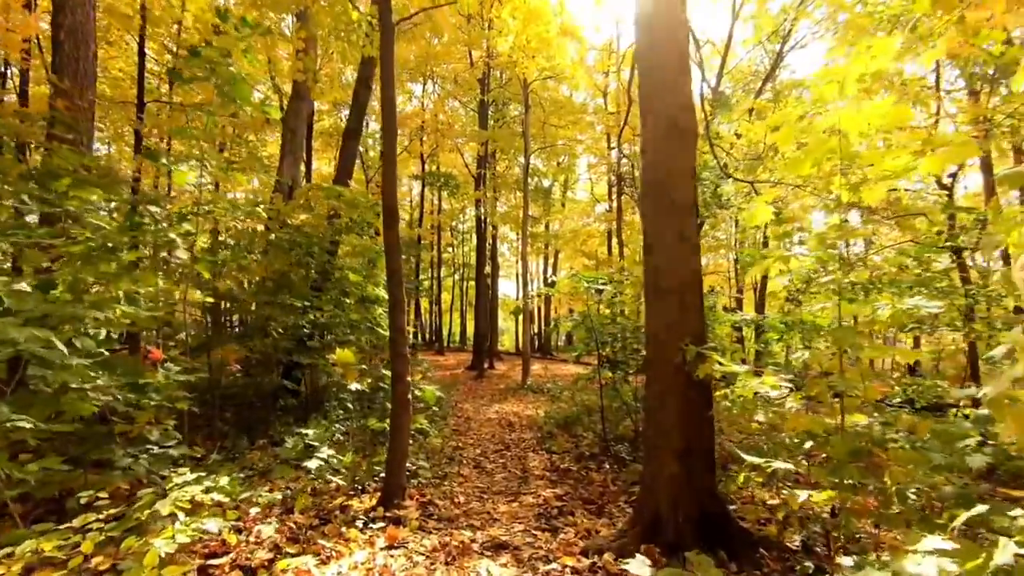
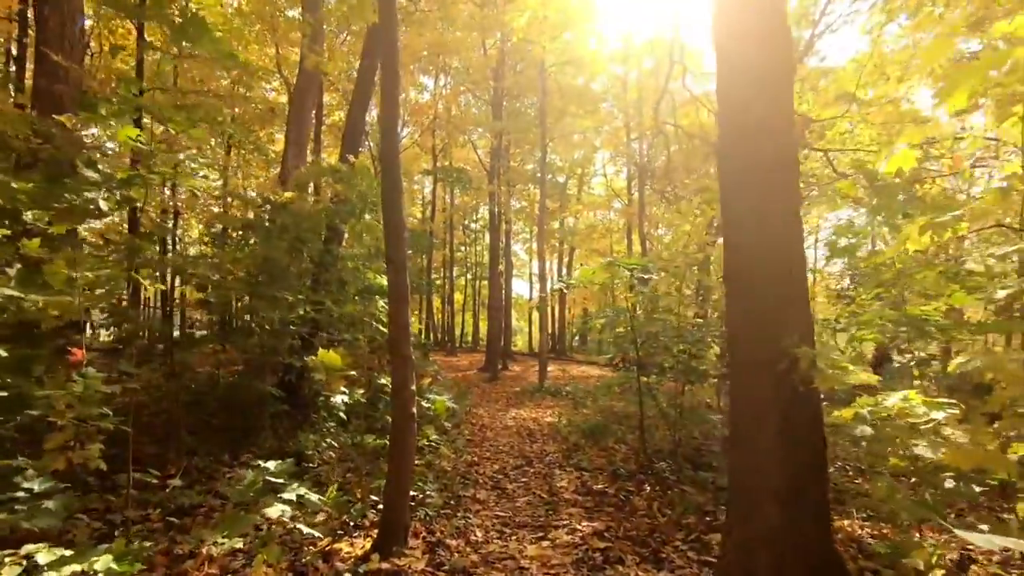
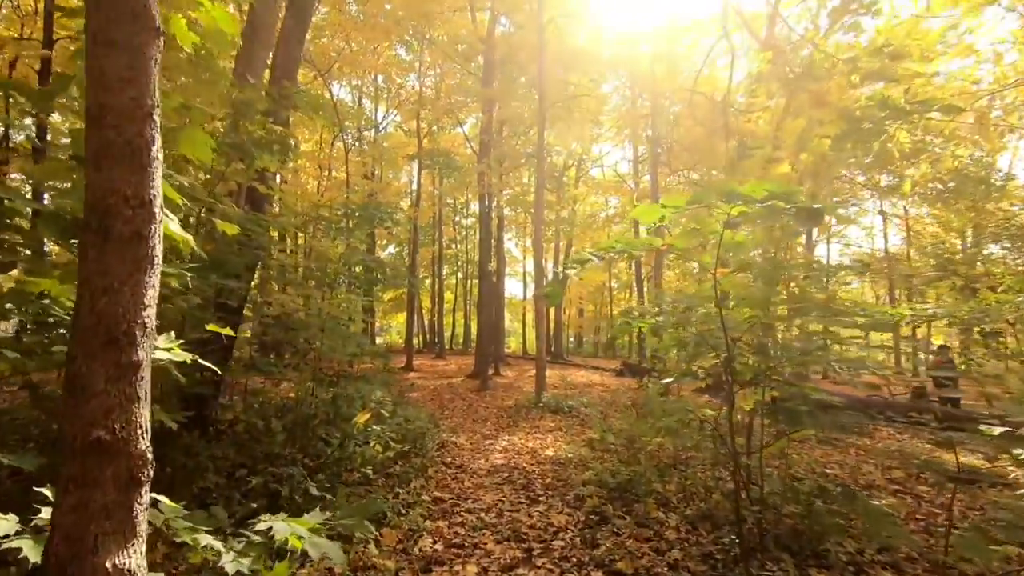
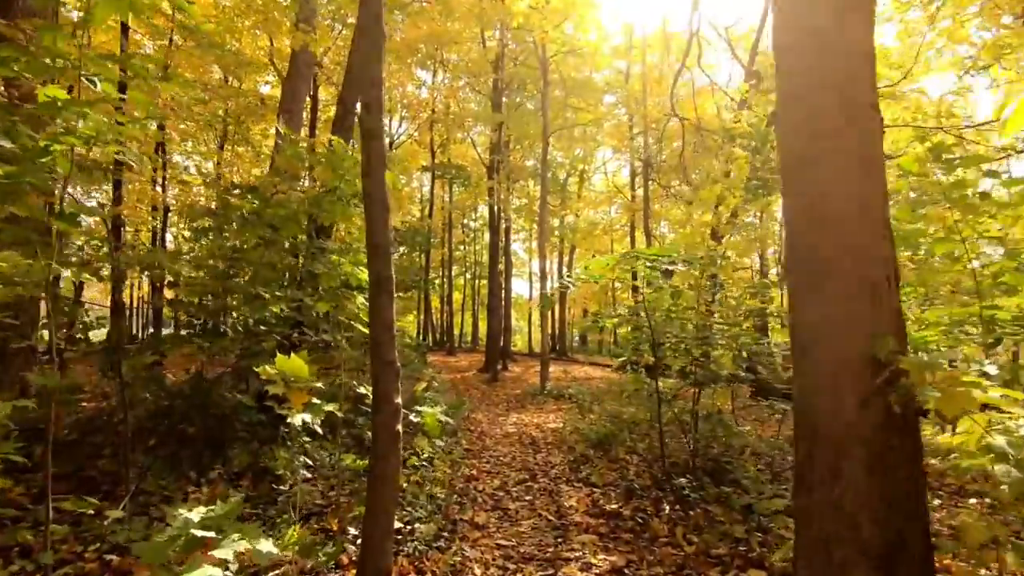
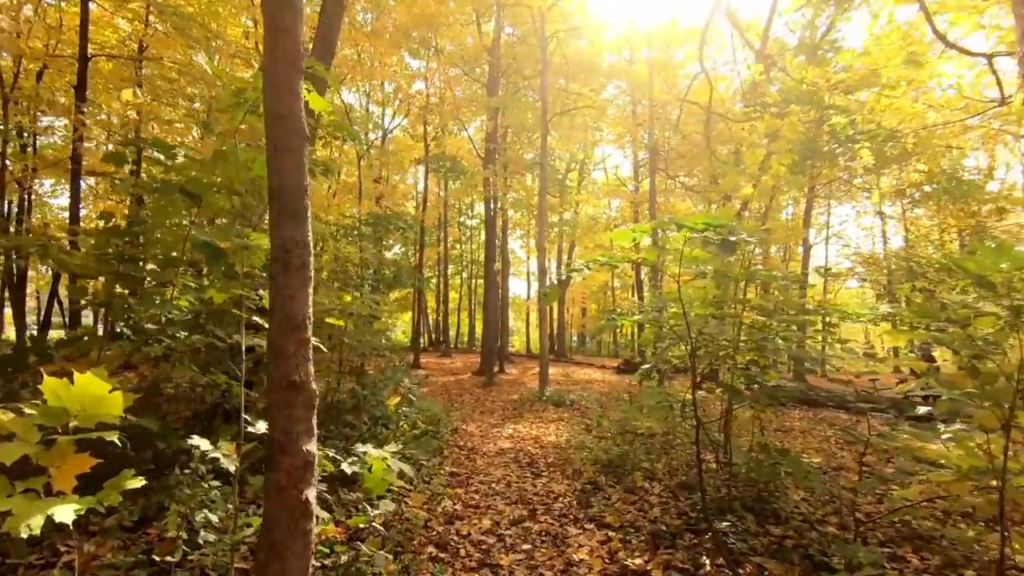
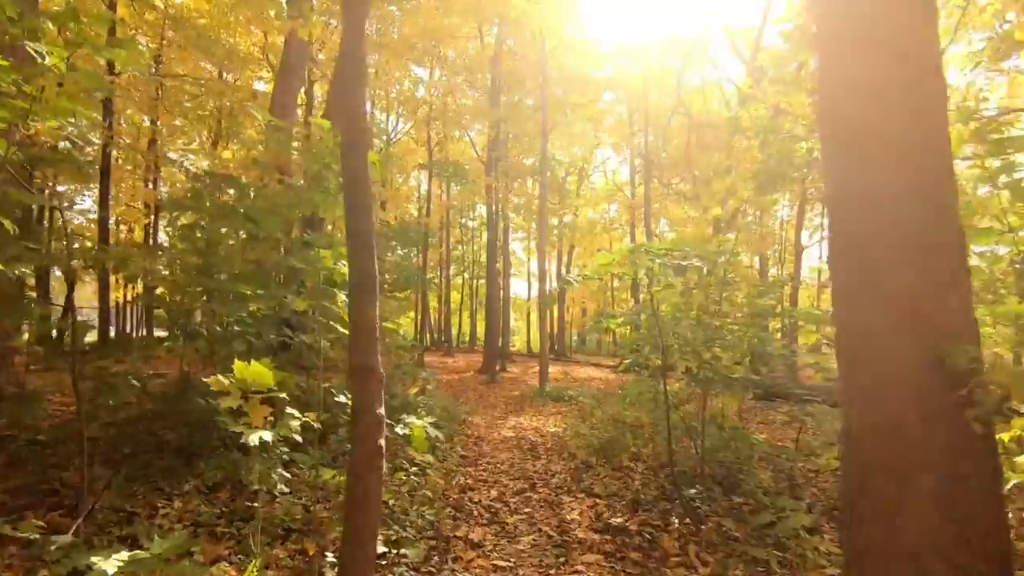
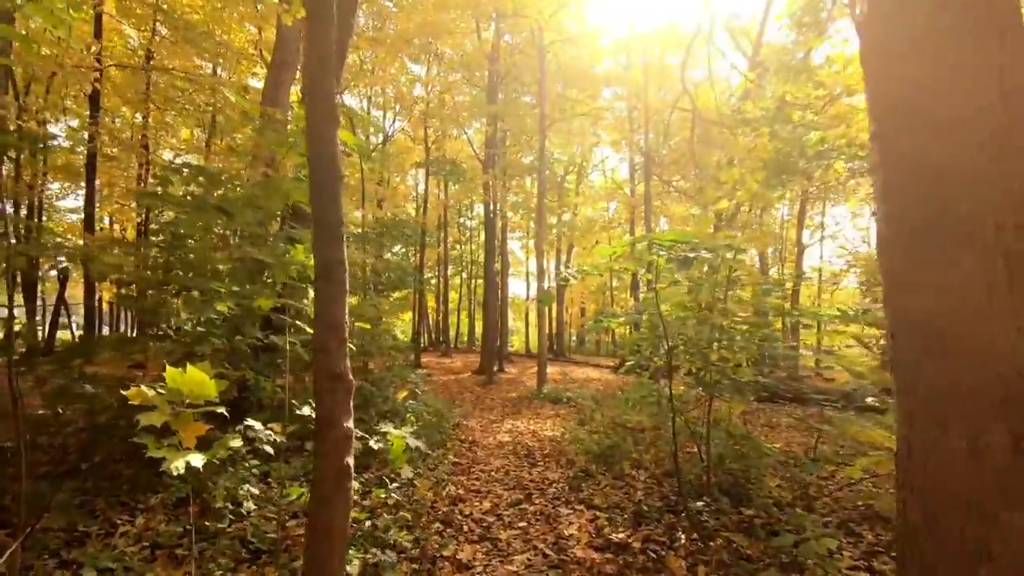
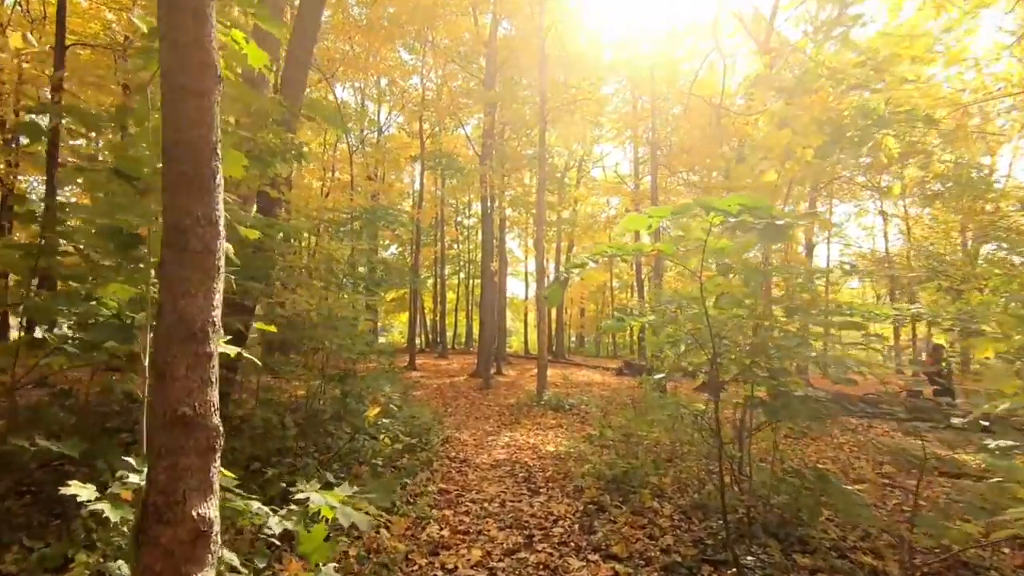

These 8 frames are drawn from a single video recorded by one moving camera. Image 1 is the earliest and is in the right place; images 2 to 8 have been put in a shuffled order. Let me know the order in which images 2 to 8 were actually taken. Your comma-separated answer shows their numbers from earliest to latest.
2, 4, 6, 7, 5, 8, 3
